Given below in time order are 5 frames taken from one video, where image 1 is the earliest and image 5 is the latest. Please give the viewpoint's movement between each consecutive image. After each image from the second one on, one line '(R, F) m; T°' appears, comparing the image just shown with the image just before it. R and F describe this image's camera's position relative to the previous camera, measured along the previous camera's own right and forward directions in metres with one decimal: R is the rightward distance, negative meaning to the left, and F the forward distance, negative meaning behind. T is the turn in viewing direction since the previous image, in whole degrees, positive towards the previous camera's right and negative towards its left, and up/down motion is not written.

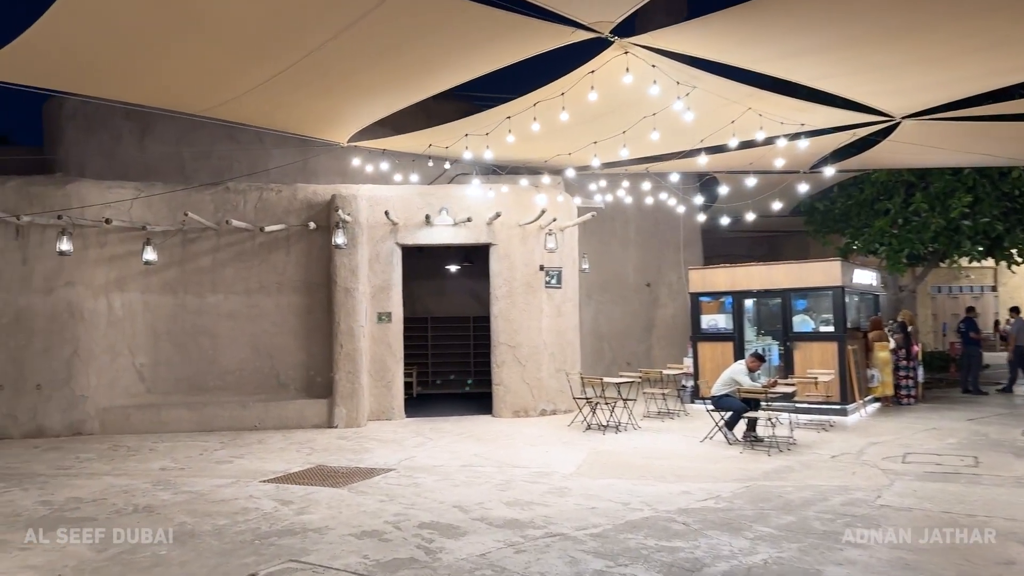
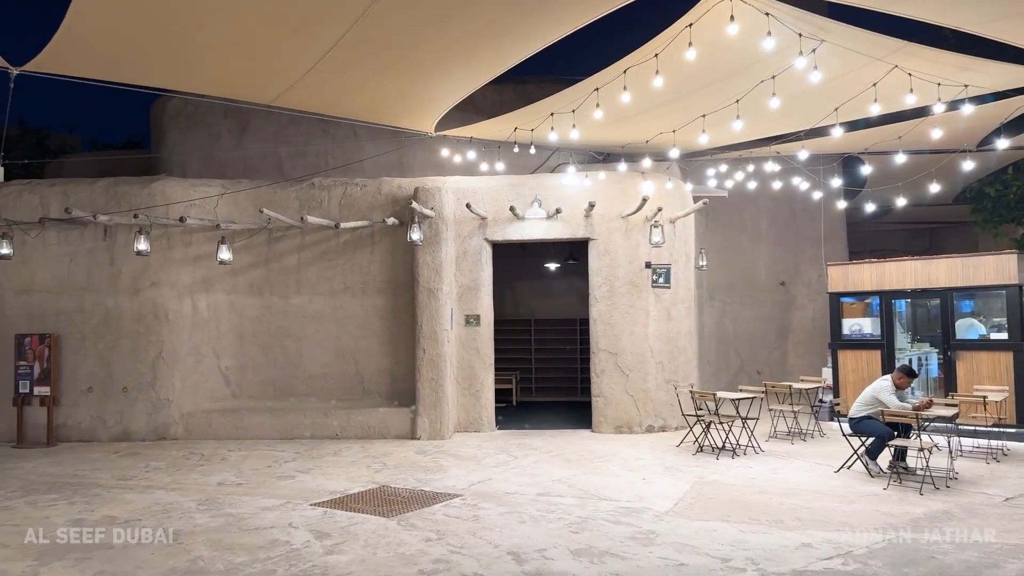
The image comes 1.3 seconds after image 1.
(+0.5, +1.2) m; -10°
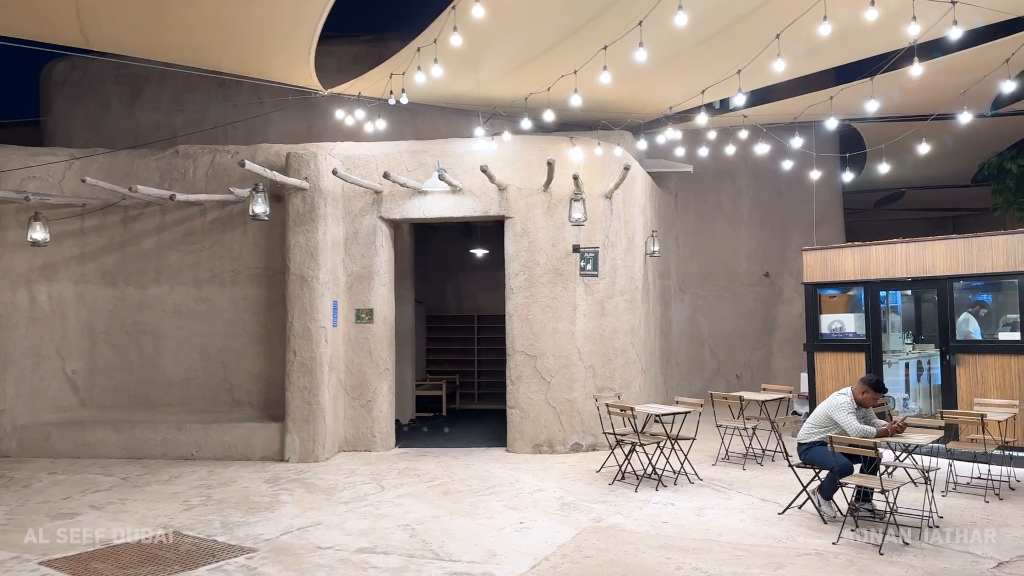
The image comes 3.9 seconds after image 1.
(+1.5, +1.9) m; -2°
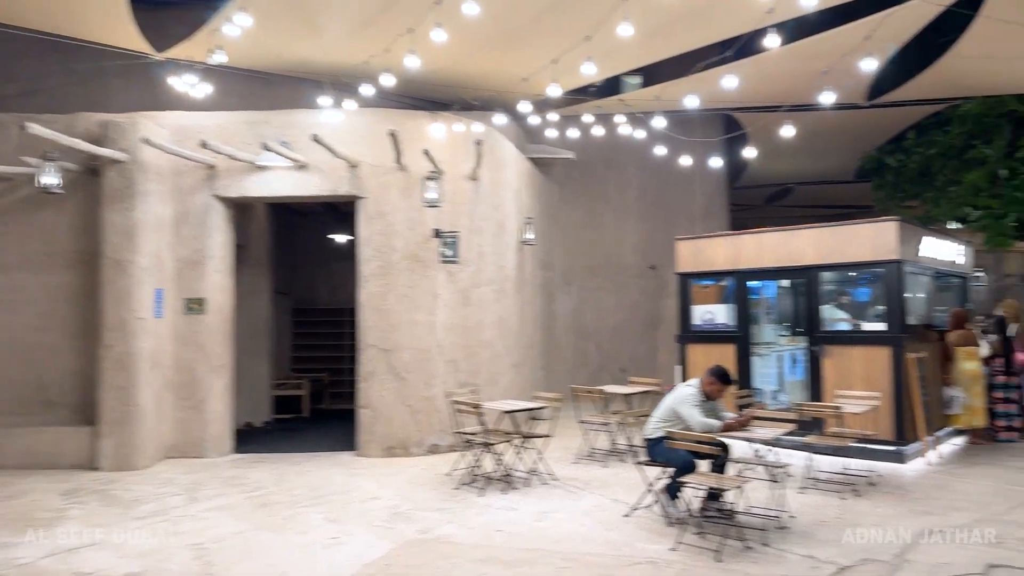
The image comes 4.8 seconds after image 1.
(+0.7, +0.6) m; +6°
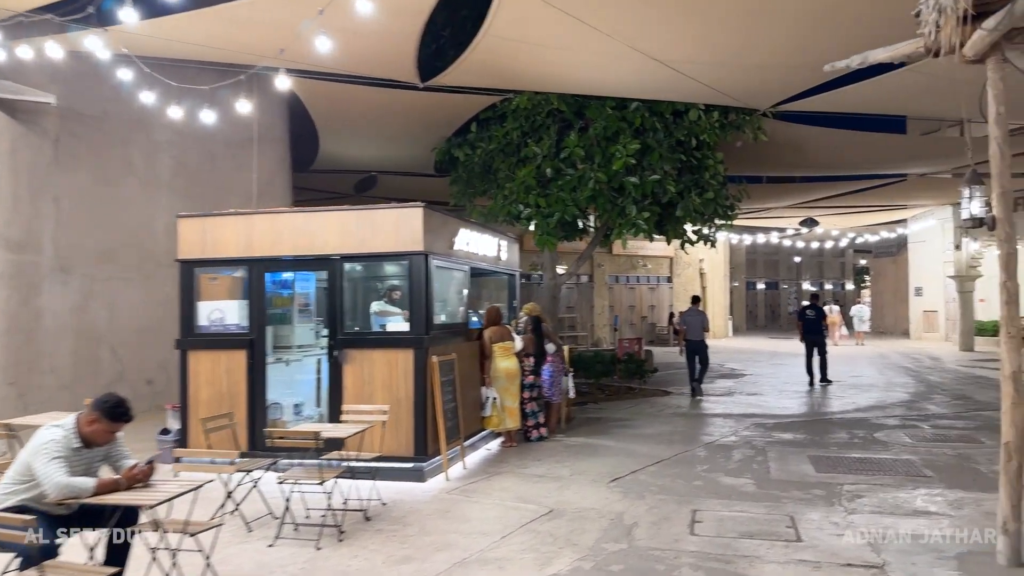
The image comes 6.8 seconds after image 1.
(+1.4, +1.2) m; +26°
